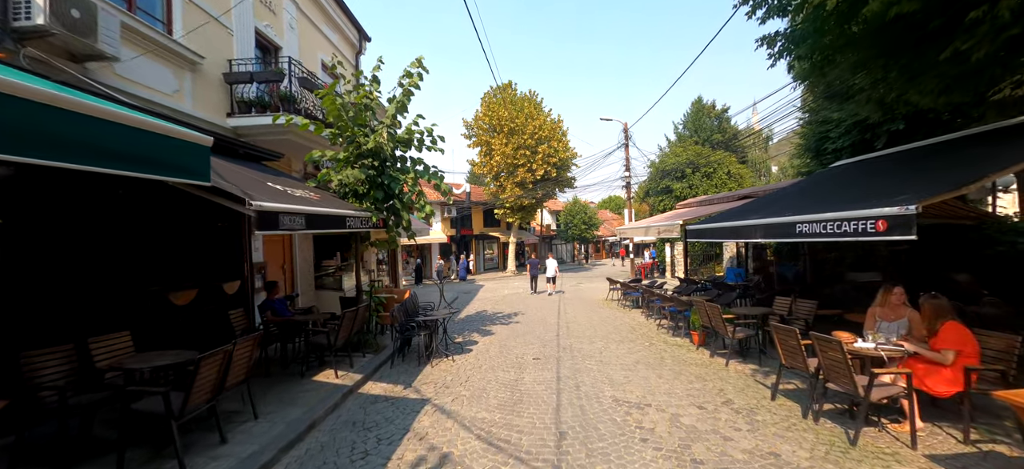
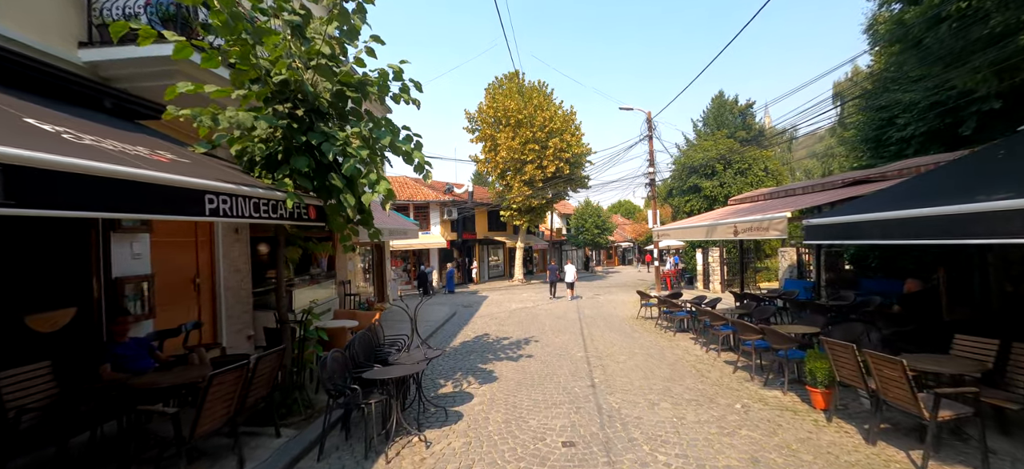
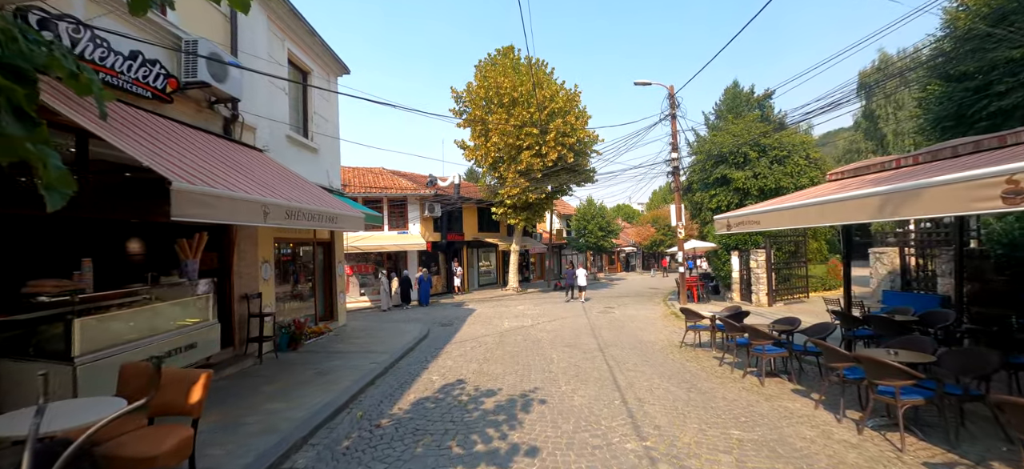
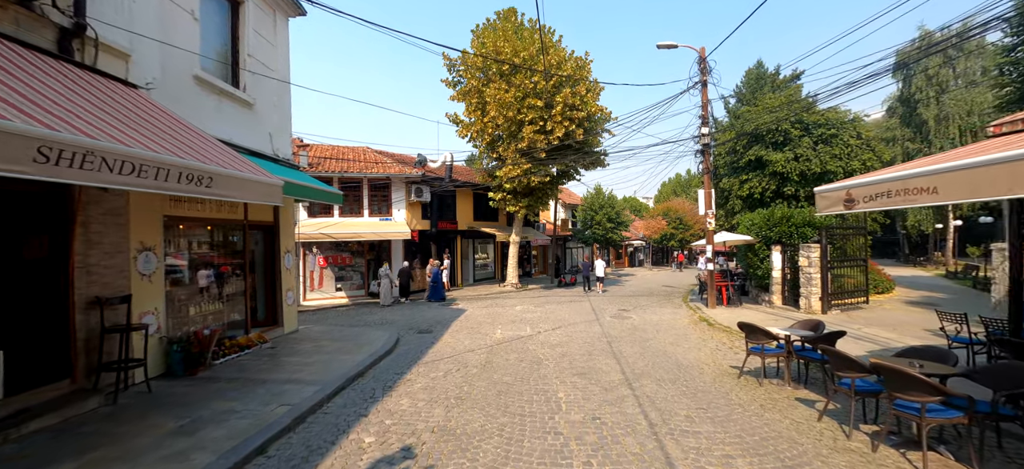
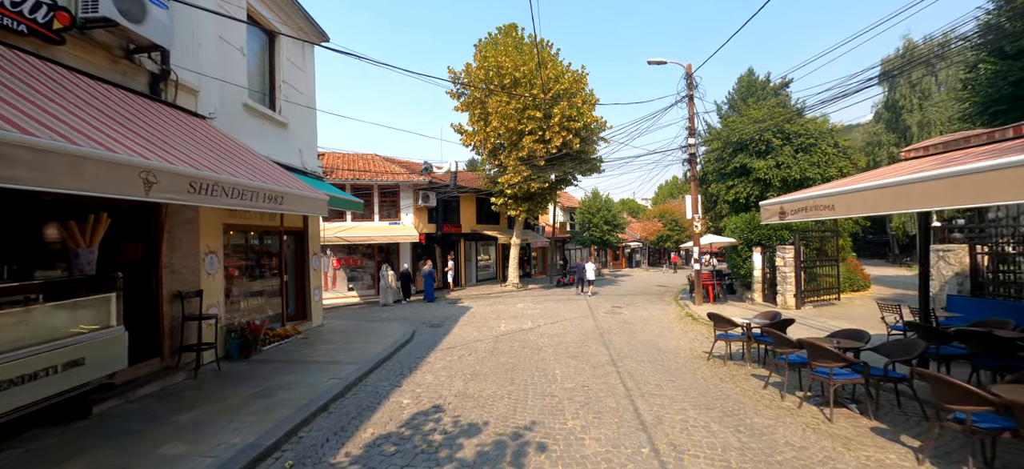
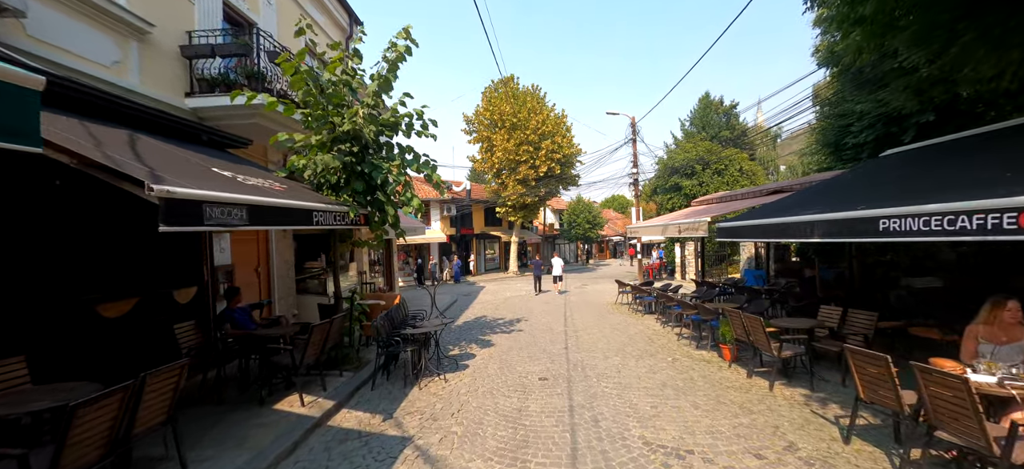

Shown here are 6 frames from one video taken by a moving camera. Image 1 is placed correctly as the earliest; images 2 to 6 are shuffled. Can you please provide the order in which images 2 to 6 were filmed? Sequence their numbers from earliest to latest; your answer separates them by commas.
6, 2, 3, 5, 4
